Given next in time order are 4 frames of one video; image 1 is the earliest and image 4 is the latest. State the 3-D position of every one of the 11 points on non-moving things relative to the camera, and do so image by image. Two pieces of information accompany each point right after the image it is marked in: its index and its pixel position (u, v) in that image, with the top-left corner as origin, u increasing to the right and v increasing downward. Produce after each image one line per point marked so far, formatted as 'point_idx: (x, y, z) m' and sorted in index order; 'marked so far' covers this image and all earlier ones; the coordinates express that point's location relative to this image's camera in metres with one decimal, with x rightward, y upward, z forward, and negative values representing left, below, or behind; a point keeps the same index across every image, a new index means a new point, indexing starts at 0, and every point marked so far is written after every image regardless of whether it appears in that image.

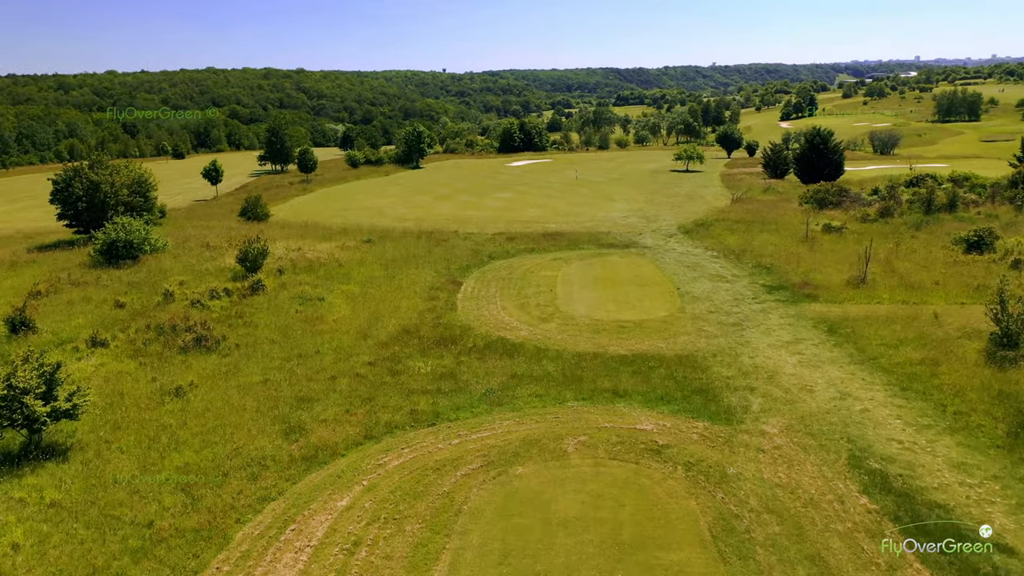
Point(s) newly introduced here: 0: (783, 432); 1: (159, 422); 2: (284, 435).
0: (+5.6, -2.9, +16.7) m
1: (-7.6, -2.9, +17.6) m
2: (-4.7, -3.0, +16.8) m
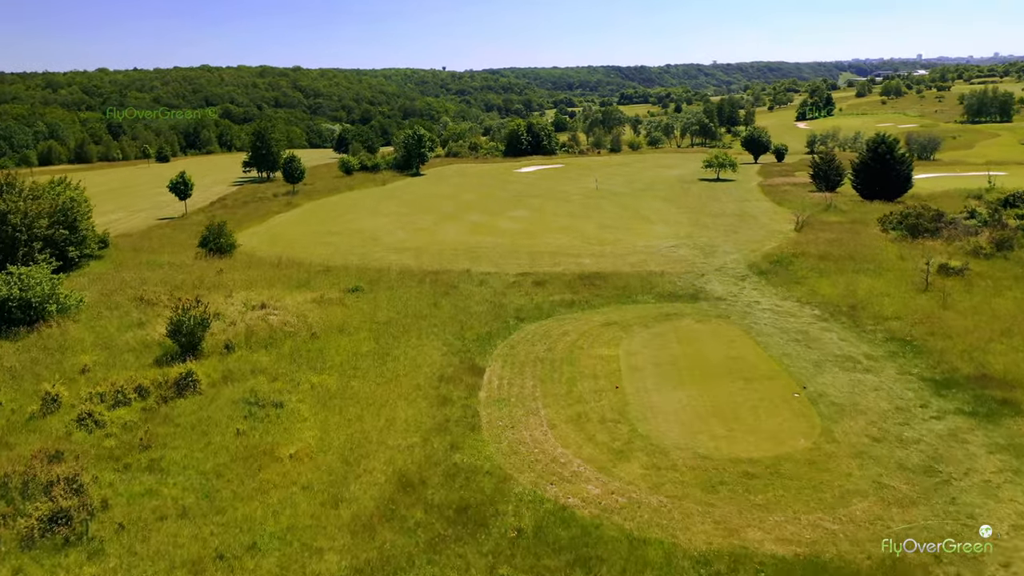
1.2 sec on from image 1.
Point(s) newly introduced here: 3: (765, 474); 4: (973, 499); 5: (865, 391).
0: (+6.7, -5.4, +7.3) m
1: (-6.4, -5.3, +8.2) m
2: (-3.5, -5.5, +7.5) m
3: (+4.9, -3.6, +15.7) m
4: (+8.3, -3.8, +14.7) m
5: (+8.6, -2.5, +19.9) m
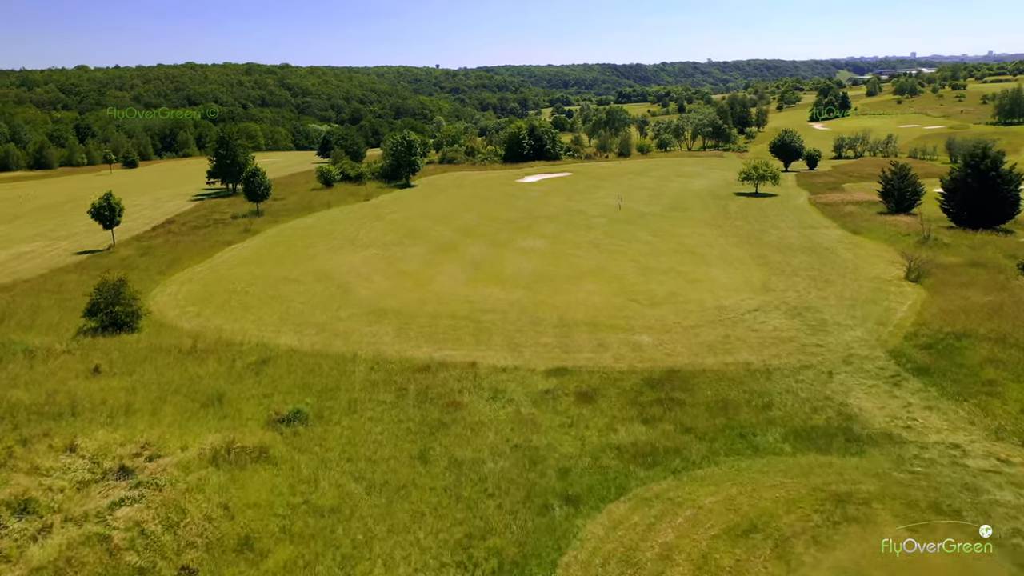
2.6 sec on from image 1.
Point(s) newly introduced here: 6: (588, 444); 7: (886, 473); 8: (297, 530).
0: (+7.7, -8.4, -4.5) m
1: (-5.4, -8.4, -3.7) m
2: (-2.5, -8.5, -4.4) m
3: (+5.8, -6.6, +3.9) m
4: (+9.3, -6.8, +2.9) m
5: (+9.5, -5.5, +8.1) m
6: (+1.7, -3.5, +18.0) m
7: (+7.4, -3.7, +16.1) m
8: (-3.8, -4.2, +14.4) m
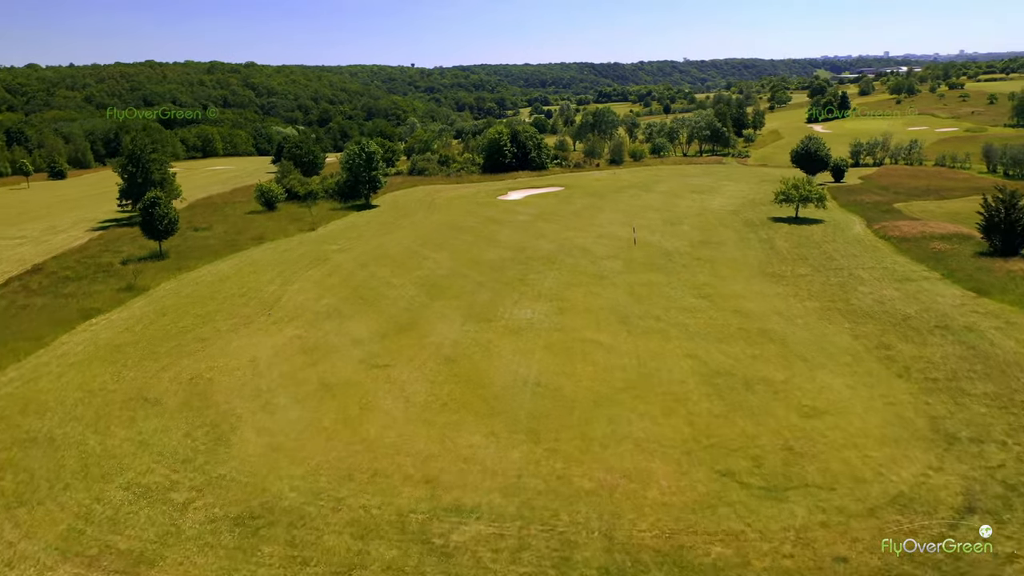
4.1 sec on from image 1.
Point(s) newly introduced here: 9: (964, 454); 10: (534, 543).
0: (+8.7, -12.0, -18.7) m
1: (-4.5, -12.1, -18.3) m
2: (-1.5, -12.2, -18.9) m
3: (+6.6, -10.2, -10.4) m
4: (+10.1, -10.4, -11.3) m
5: (+10.2, -9.1, -6.1) m
6: (+2.0, -7.1, +3.7) m
7: (+7.8, -7.3, +1.9) m
8: (-3.3, -7.9, -0.1) m
9: (+10.3, -3.8, +18.0) m
10: (+0.4, -4.8, +14.5) m
